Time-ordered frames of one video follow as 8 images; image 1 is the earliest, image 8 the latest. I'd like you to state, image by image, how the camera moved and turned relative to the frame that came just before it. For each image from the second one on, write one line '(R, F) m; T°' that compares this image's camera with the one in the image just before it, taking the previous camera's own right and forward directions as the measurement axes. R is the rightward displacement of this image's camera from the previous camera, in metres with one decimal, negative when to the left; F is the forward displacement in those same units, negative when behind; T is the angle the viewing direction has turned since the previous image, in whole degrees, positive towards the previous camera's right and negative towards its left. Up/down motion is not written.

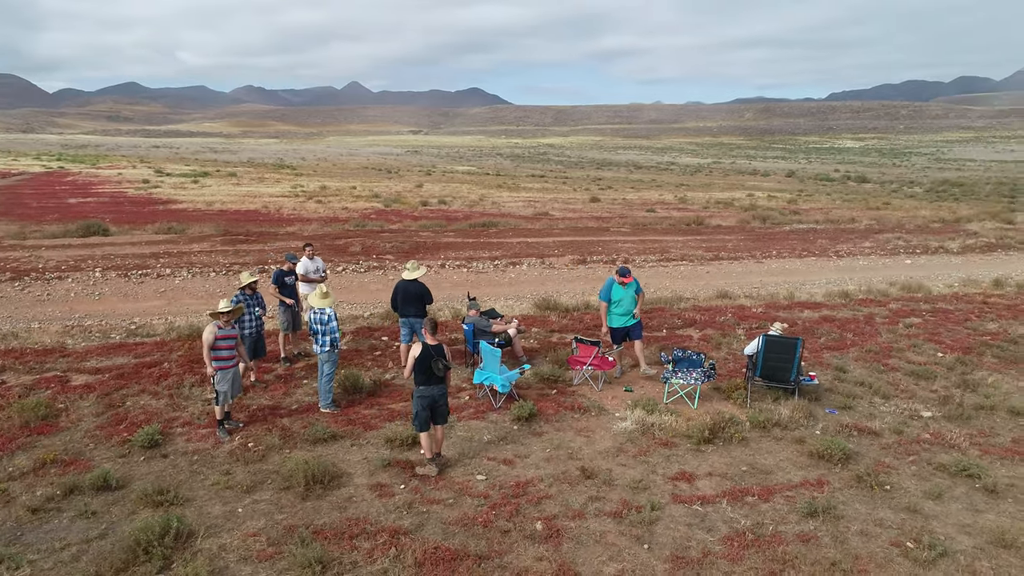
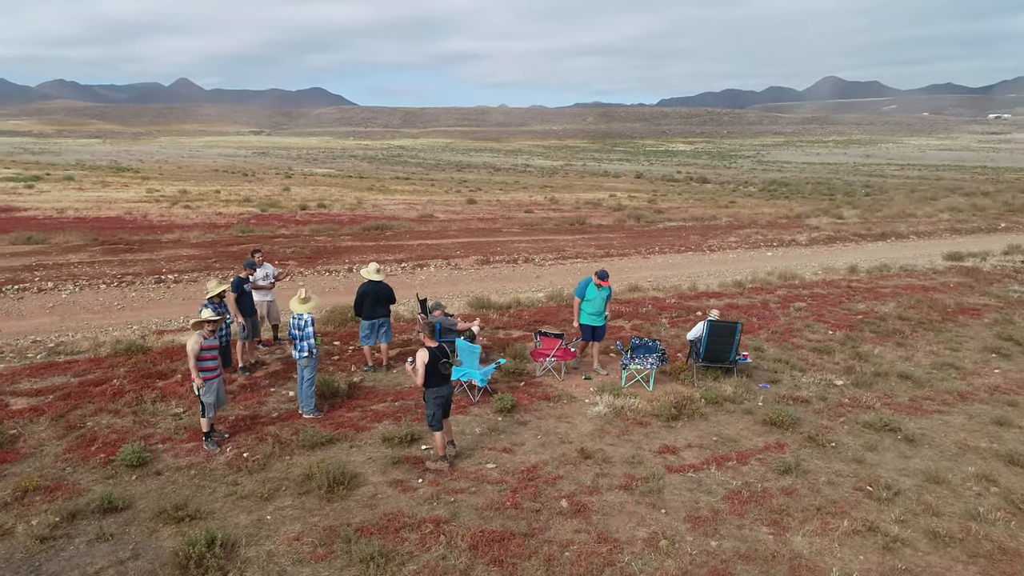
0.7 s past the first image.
(-1.6, -0.3) m; +12°
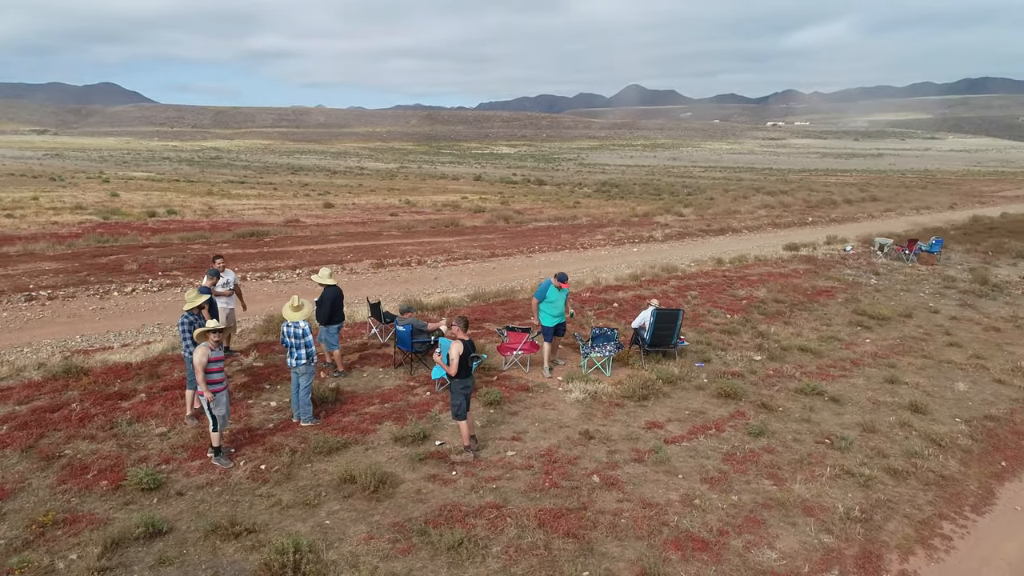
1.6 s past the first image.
(-2.0, -0.2) m; +14°
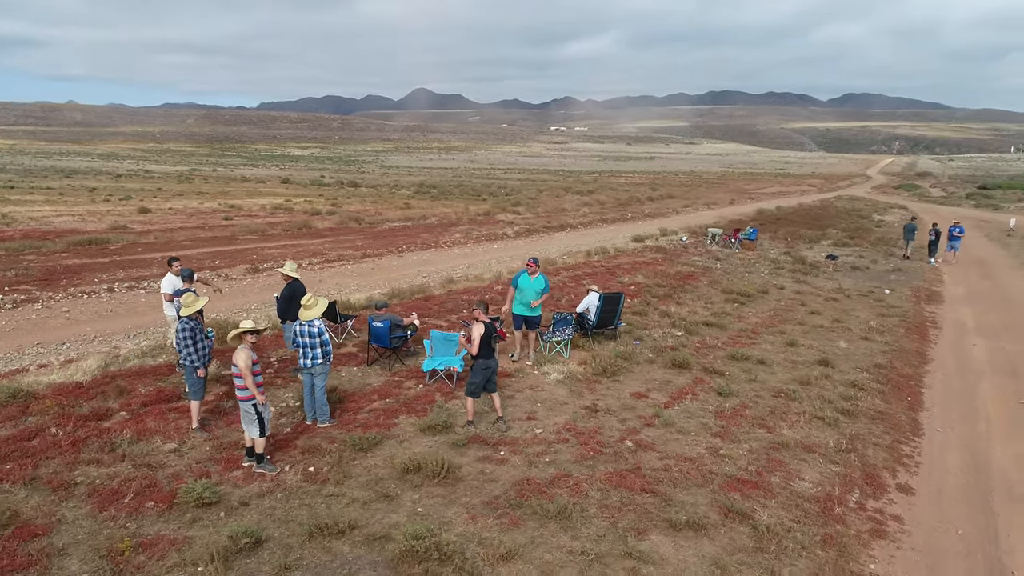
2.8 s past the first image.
(-2.6, 0.0) m; +16°
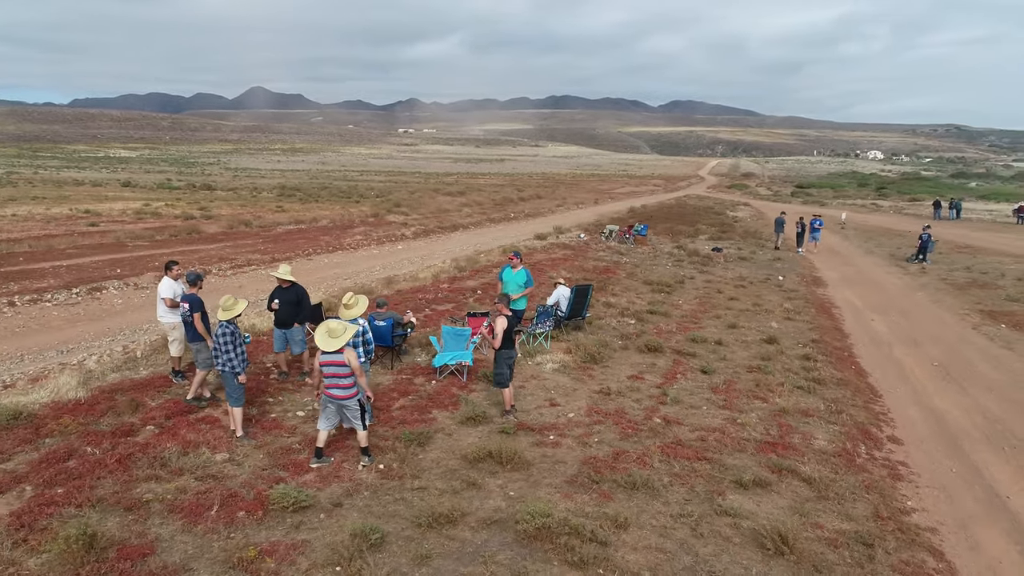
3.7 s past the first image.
(-2.2, -0.1) m; +12°
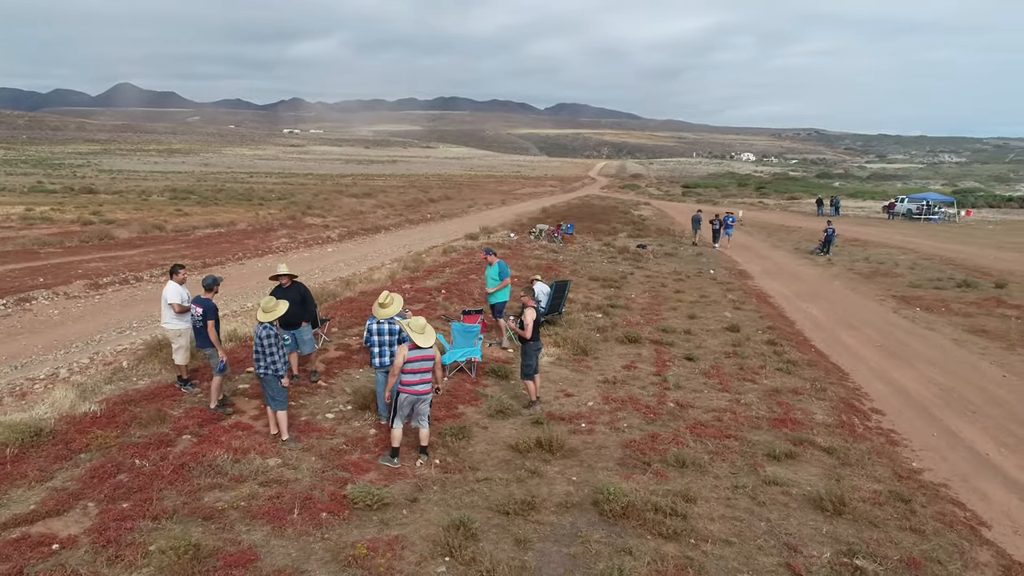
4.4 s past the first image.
(-1.6, -0.1) m; +9°
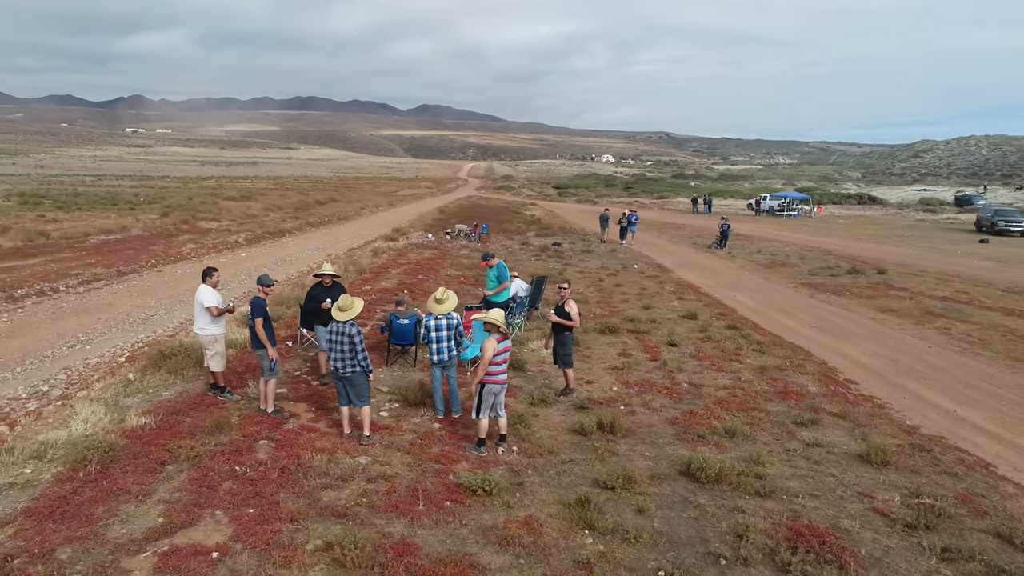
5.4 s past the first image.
(-2.1, -0.2) m; +10°
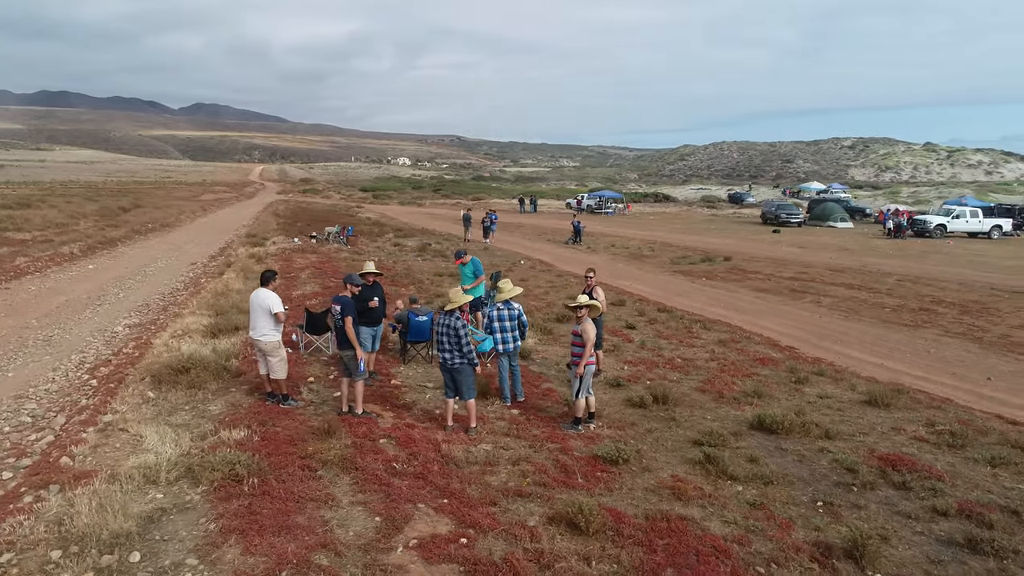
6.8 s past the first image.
(-3.1, 0.0) m; +16°
